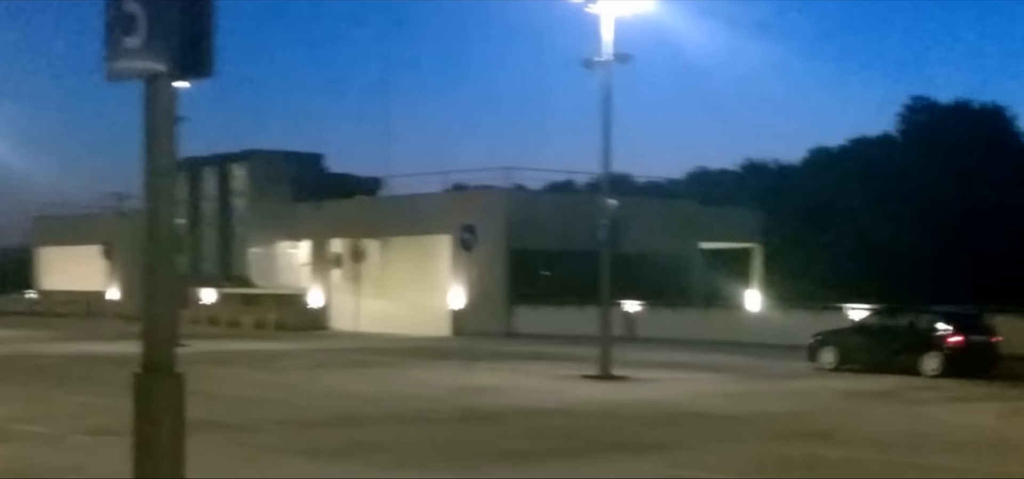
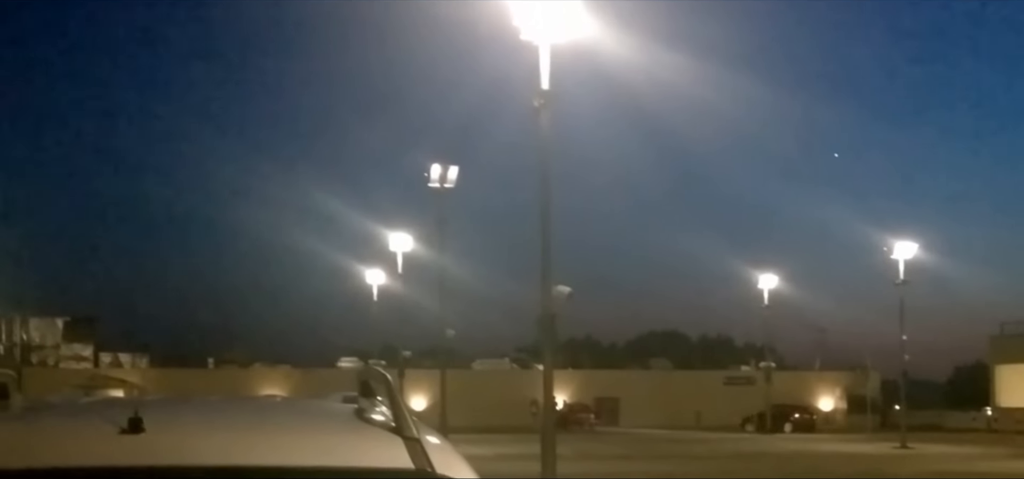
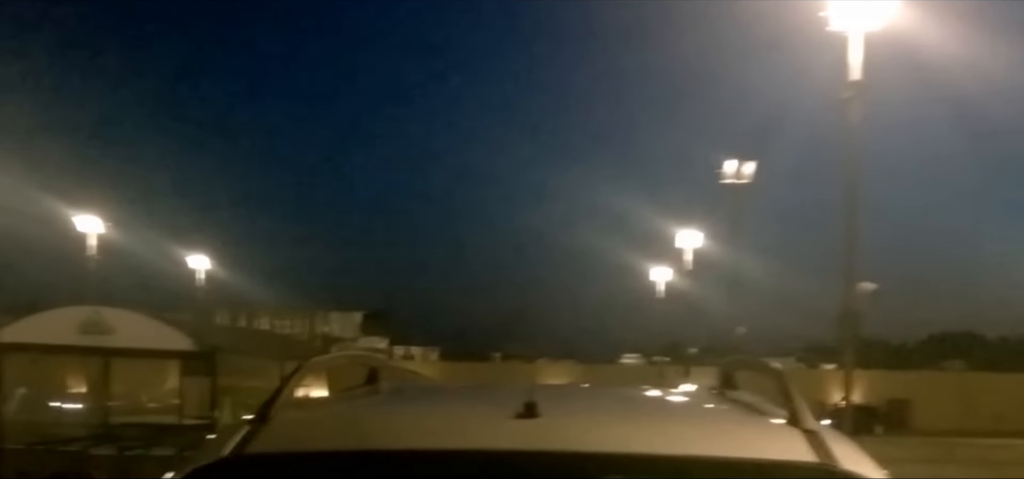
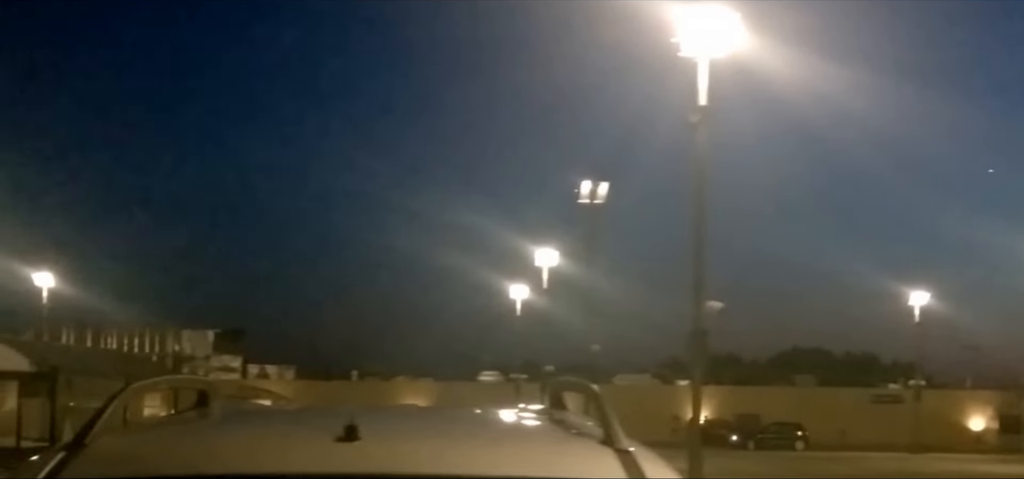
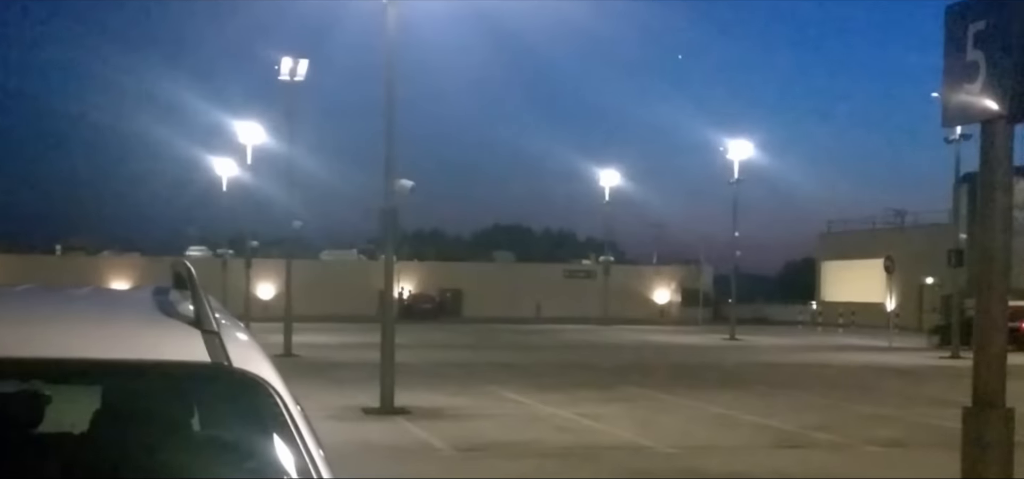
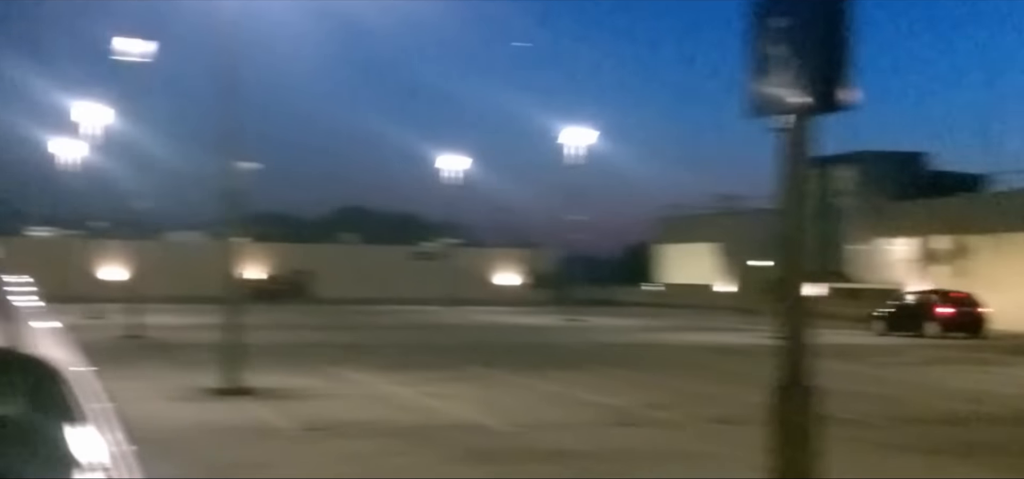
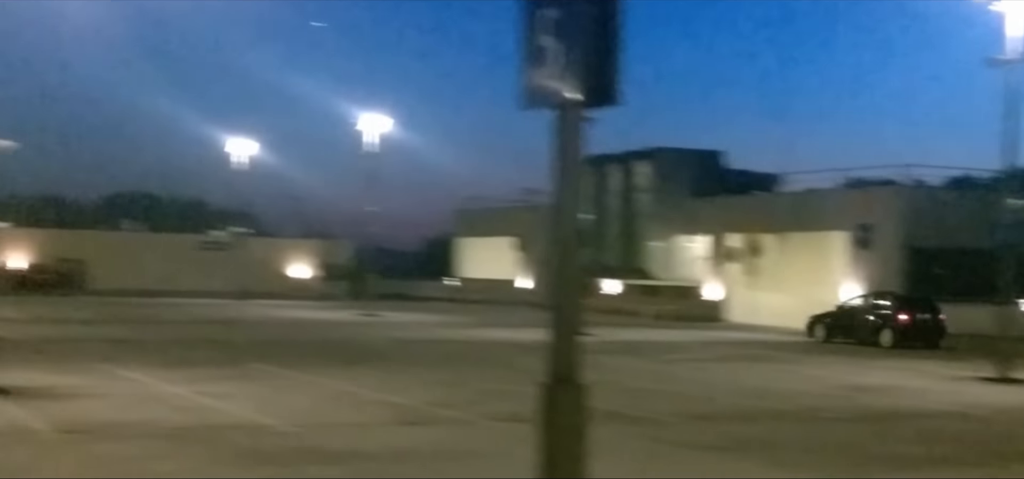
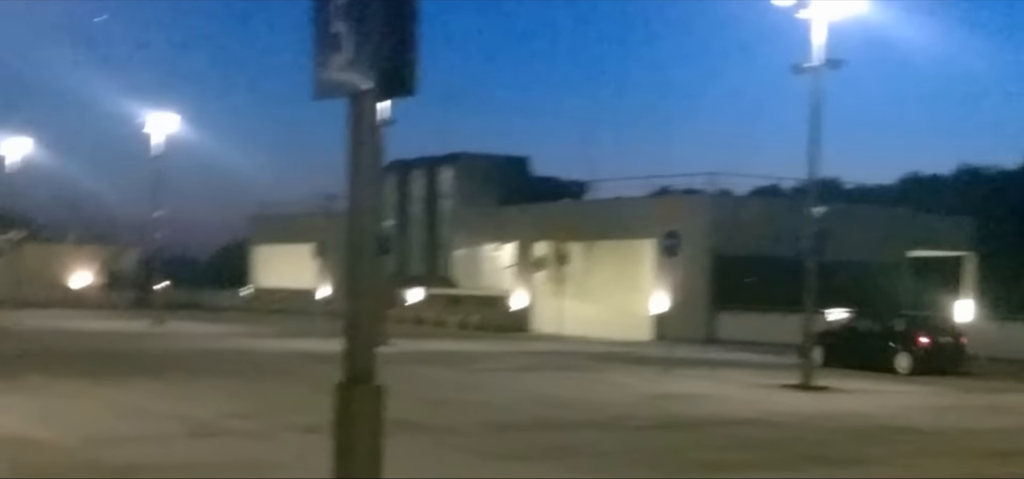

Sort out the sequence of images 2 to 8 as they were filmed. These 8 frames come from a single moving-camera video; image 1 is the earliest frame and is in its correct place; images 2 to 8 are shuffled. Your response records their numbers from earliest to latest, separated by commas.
8, 7, 6, 5, 2, 4, 3
